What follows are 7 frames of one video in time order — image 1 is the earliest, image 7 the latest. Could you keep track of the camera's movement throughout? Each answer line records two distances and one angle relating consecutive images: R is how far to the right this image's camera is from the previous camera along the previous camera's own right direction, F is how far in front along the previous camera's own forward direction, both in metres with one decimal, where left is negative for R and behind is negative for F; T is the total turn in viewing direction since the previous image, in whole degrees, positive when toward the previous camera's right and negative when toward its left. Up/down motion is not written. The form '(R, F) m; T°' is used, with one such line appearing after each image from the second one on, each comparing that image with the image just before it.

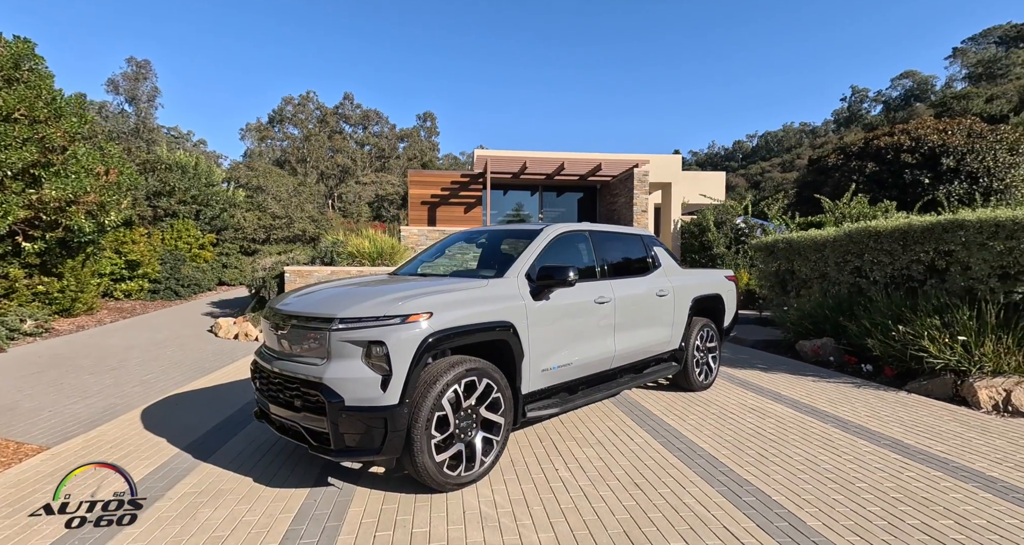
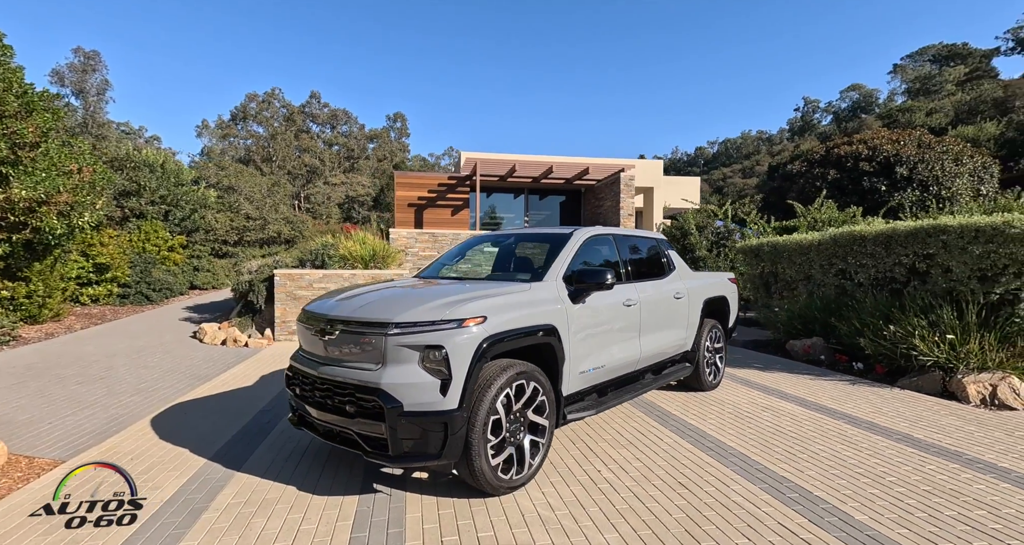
(-0.6, 0.0) m; +4°
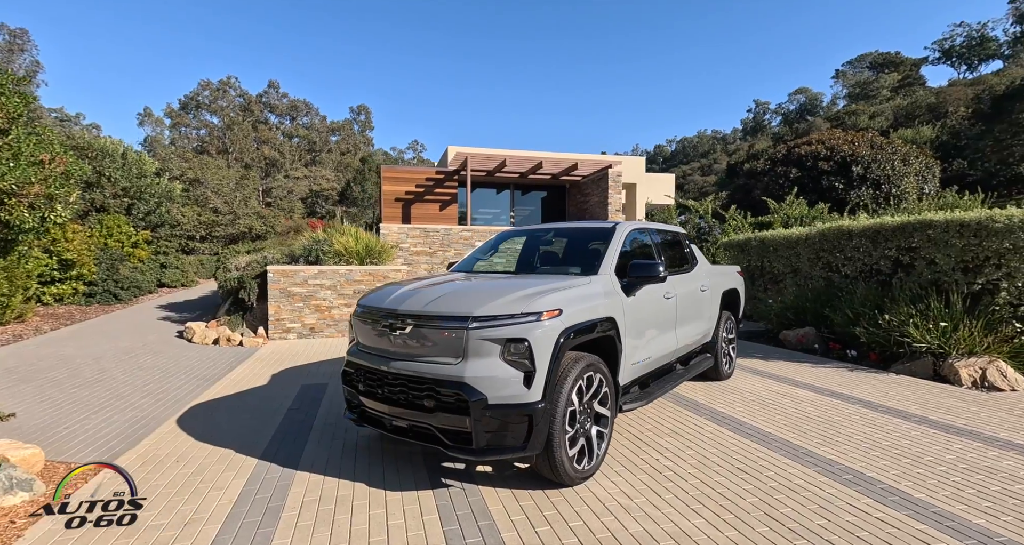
(-0.8, 0.0) m; +4°
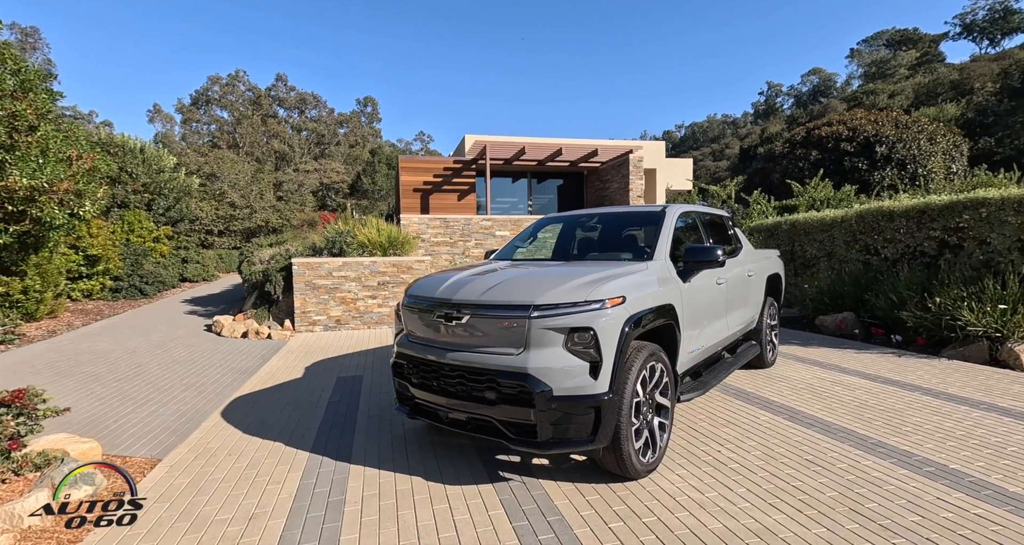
(-0.3, +0.1) m; -1°
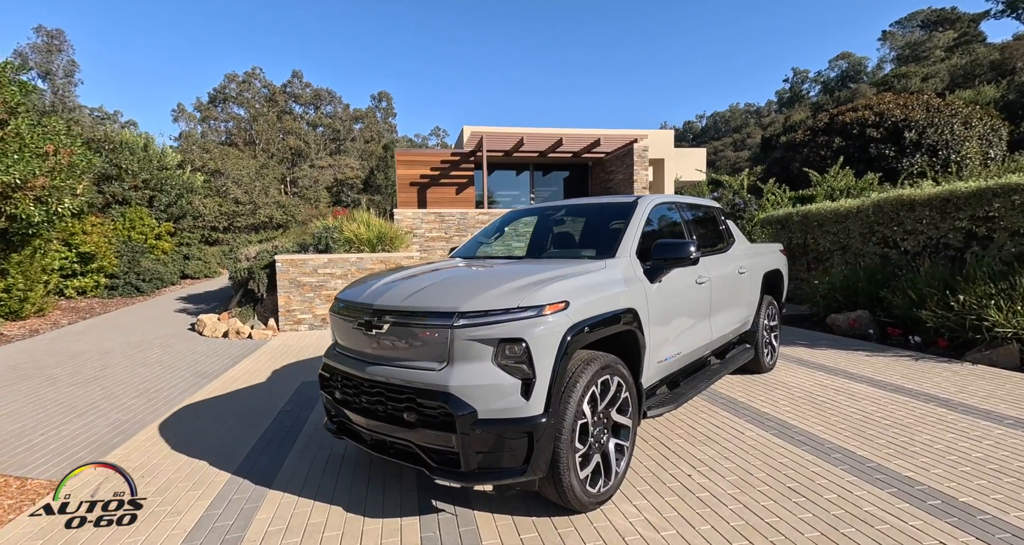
(+0.5, +0.4) m; -2°
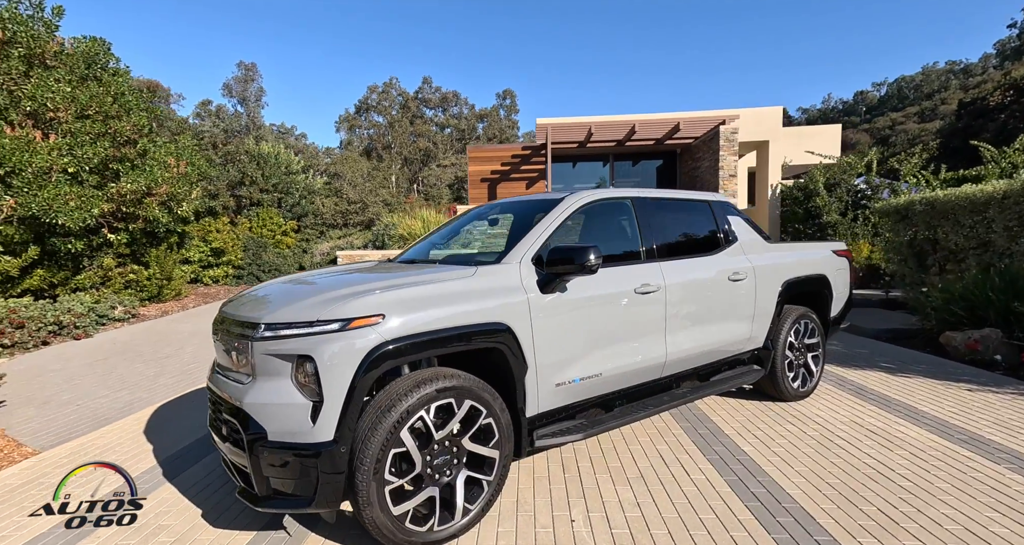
(+1.5, +0.6) m; -15°
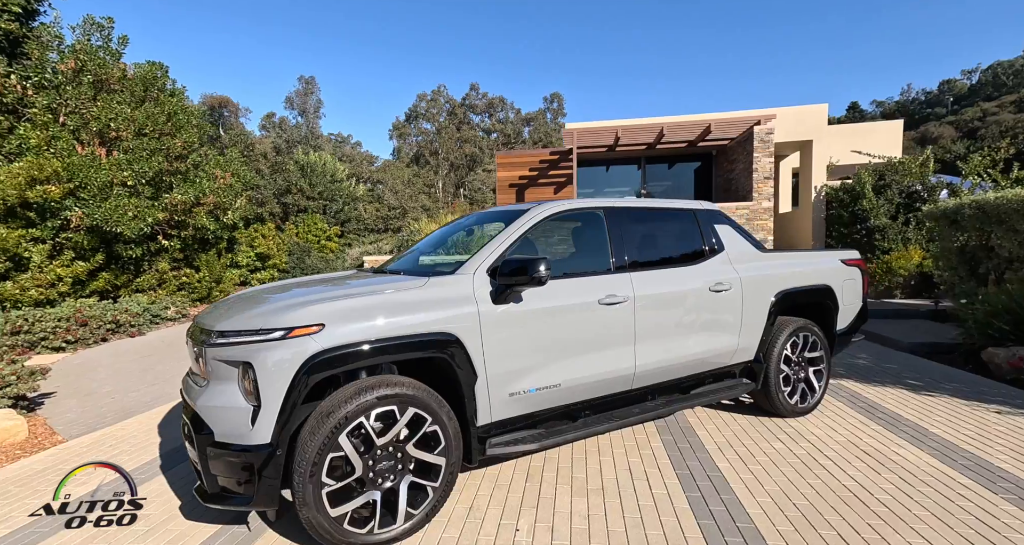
(+0.6, 0.0) m; -6°
